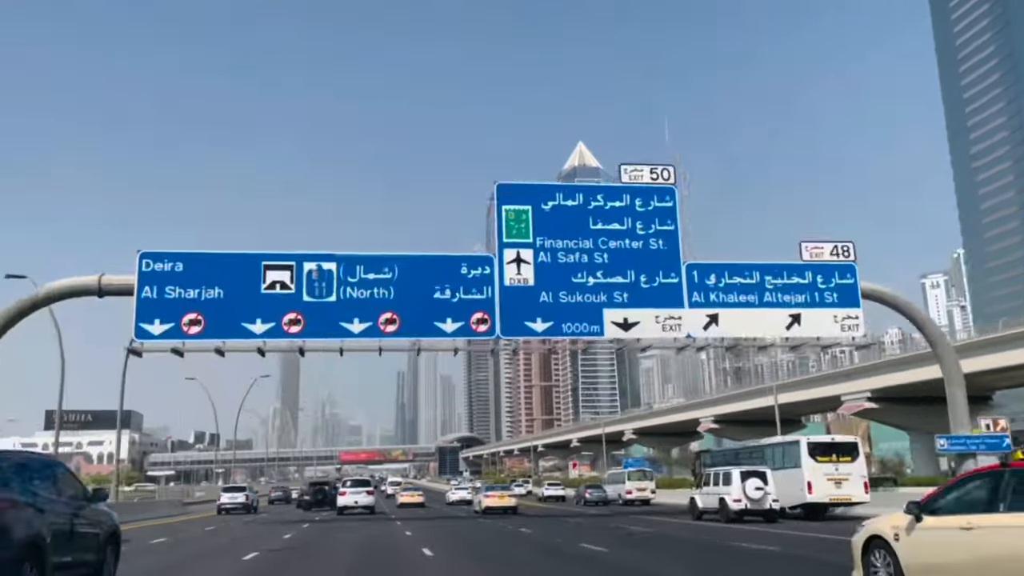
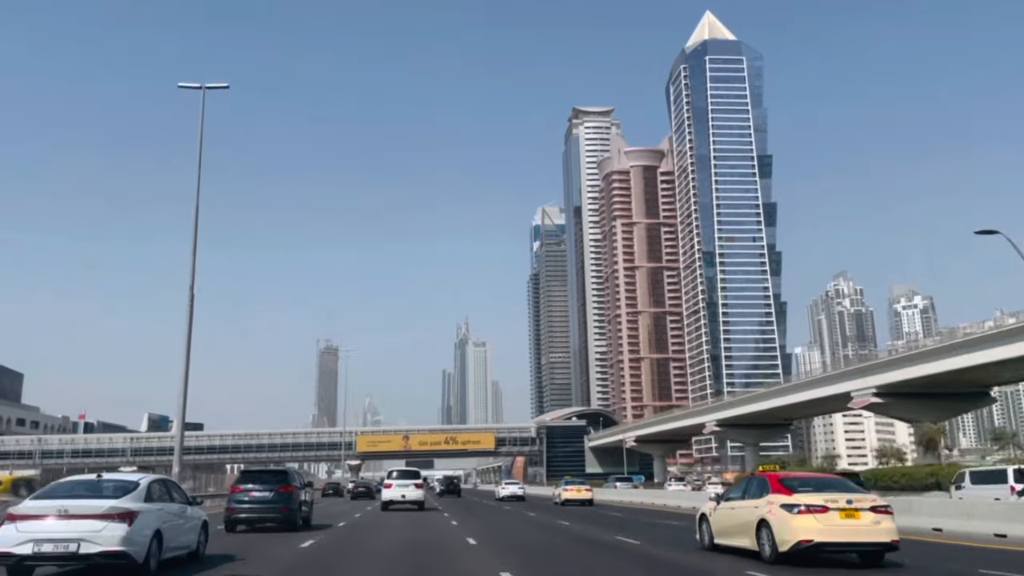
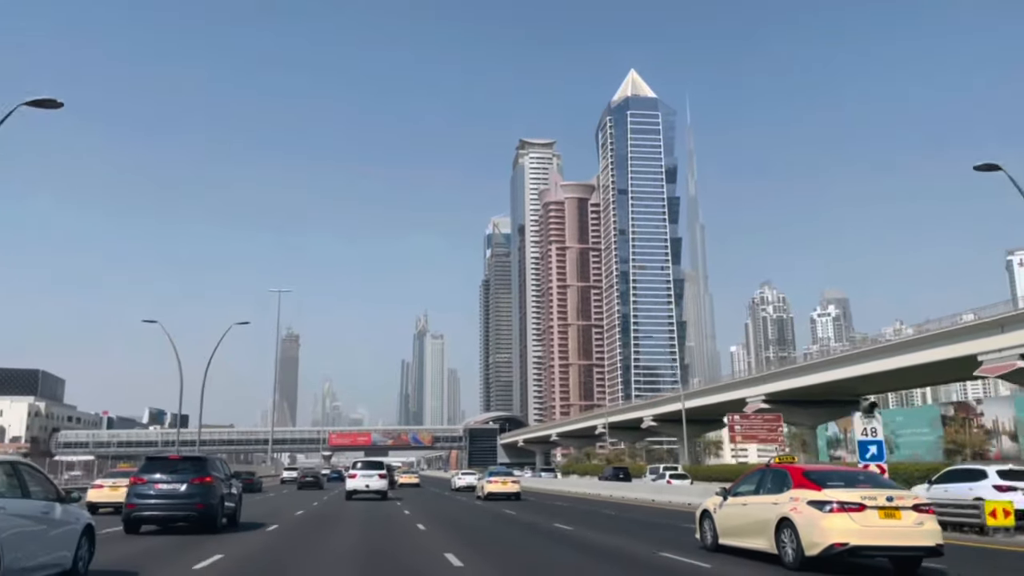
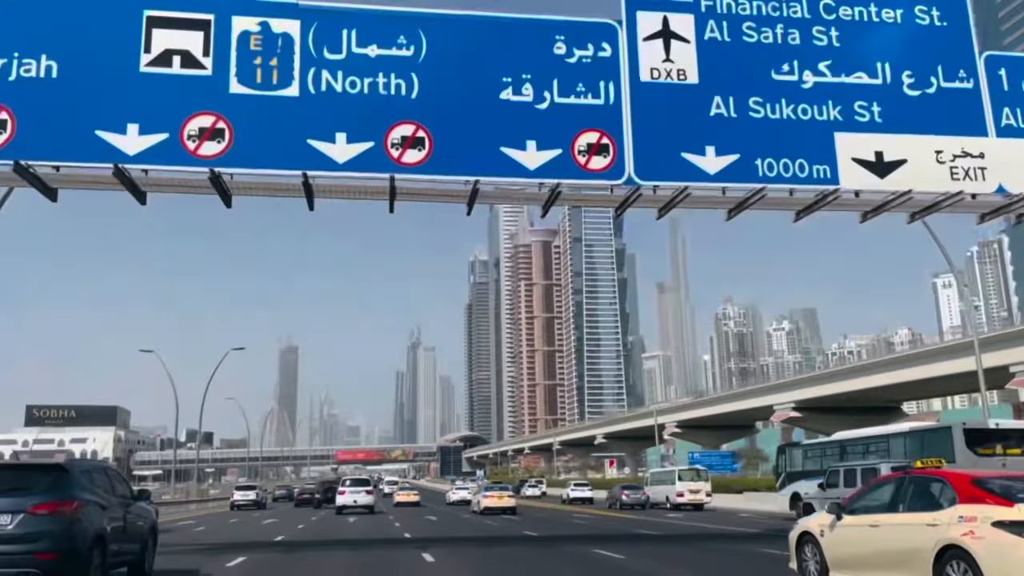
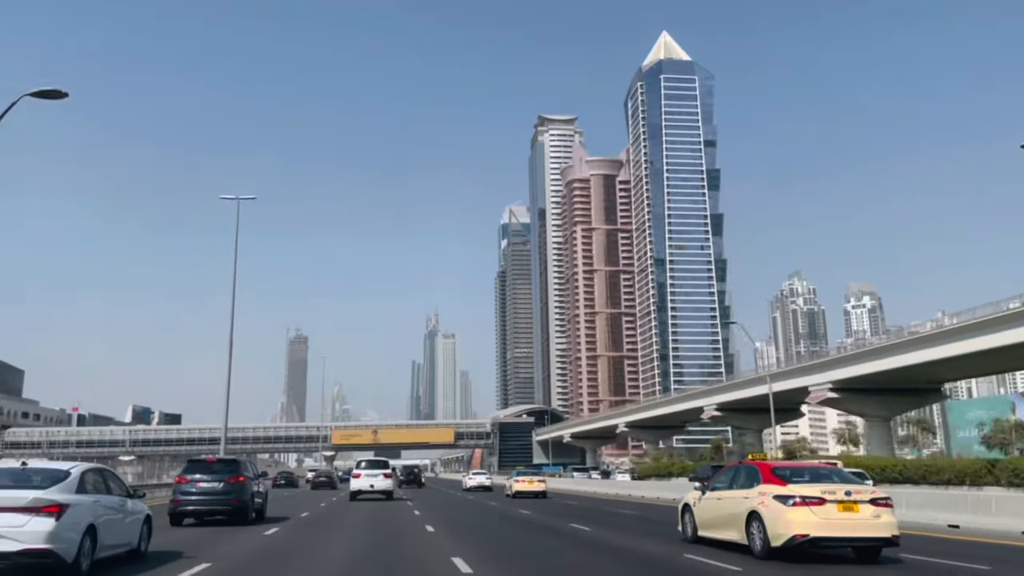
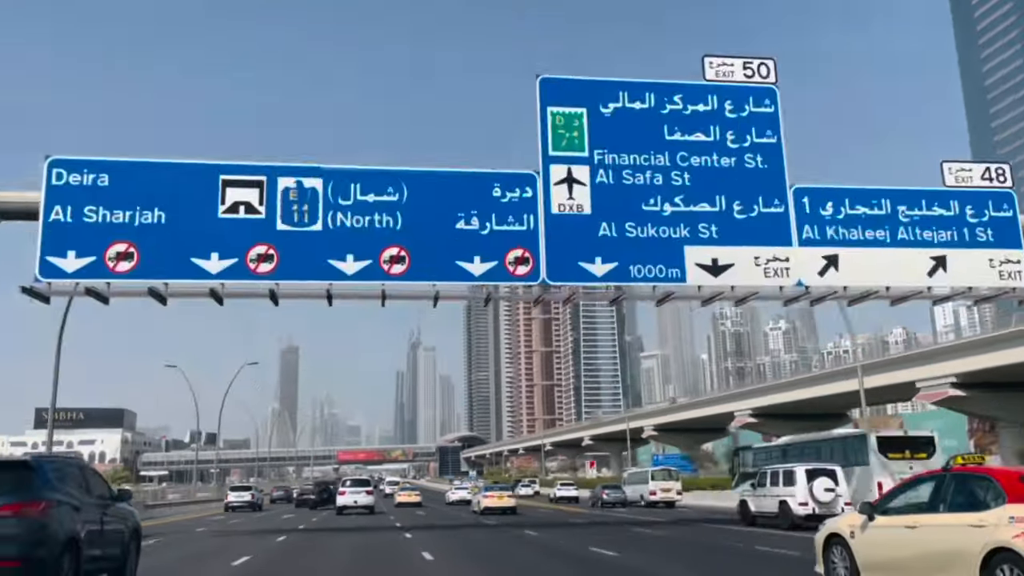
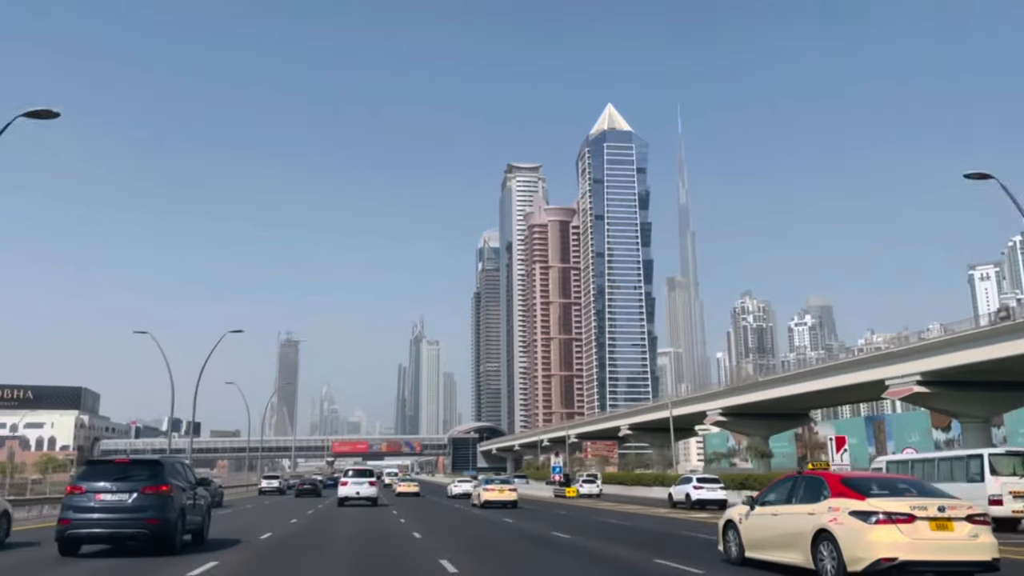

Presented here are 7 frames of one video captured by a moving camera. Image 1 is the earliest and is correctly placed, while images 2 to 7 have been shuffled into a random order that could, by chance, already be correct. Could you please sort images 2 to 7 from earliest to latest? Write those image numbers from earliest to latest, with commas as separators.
6, 4, 7, 3, 5, 2
